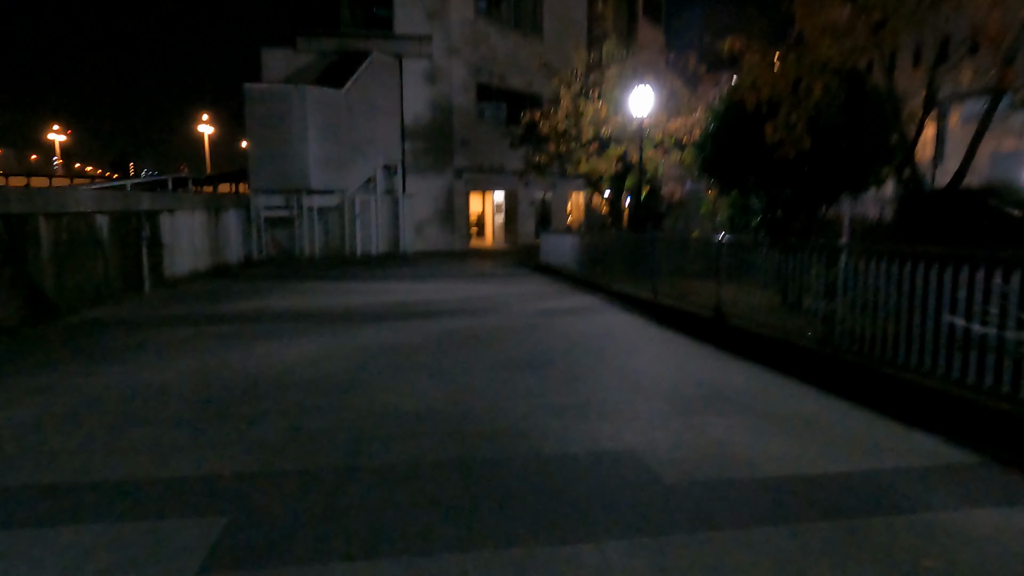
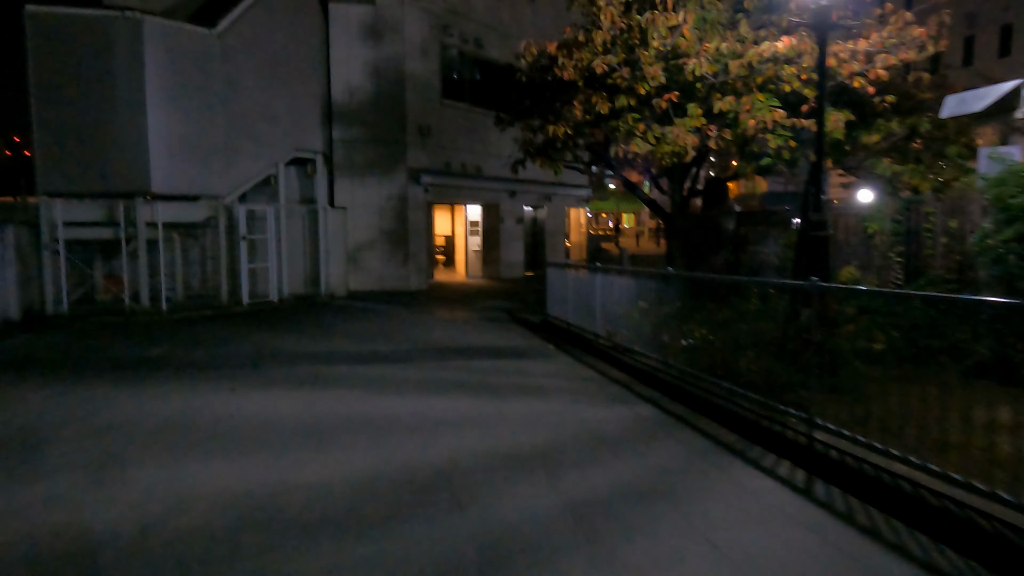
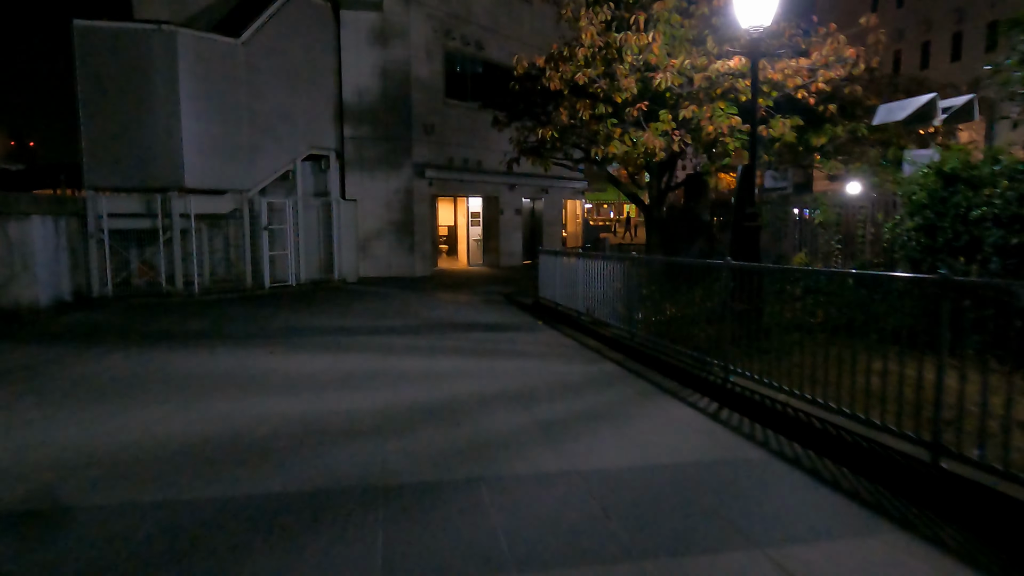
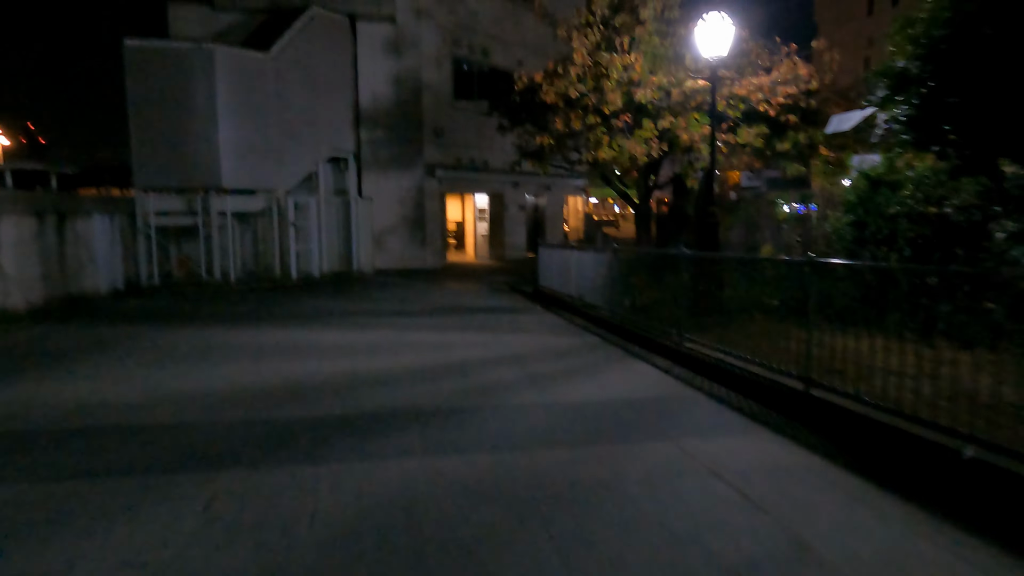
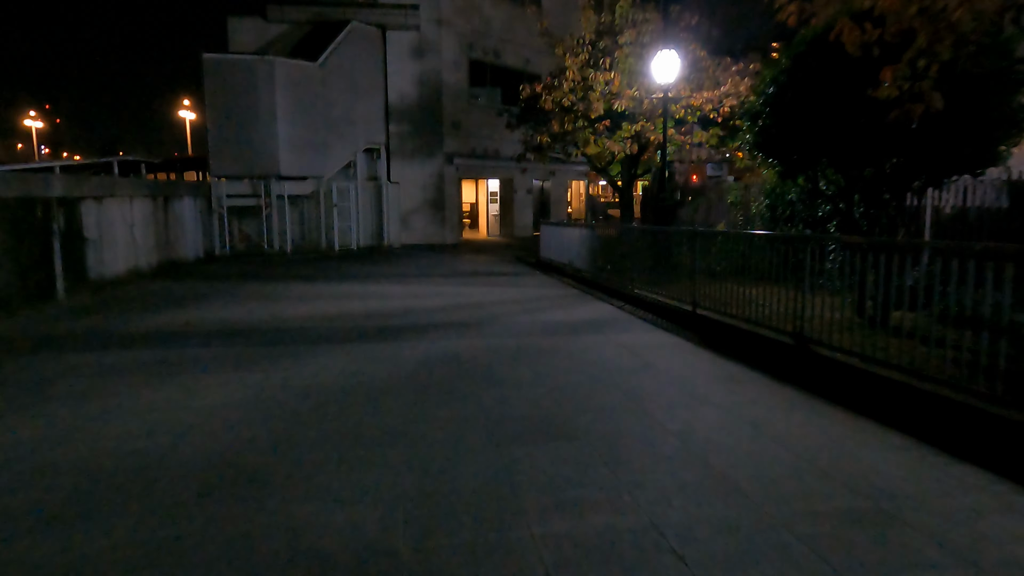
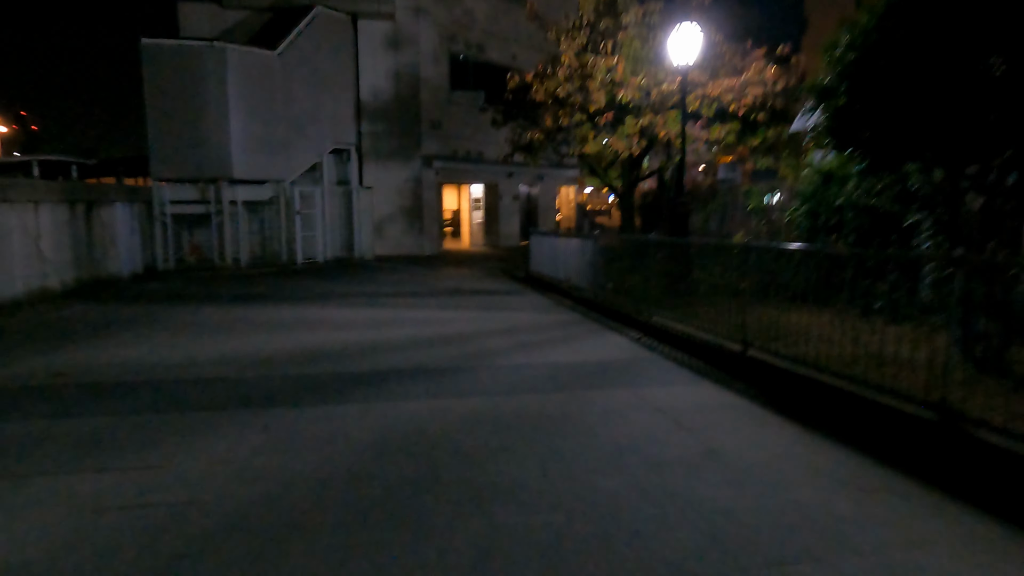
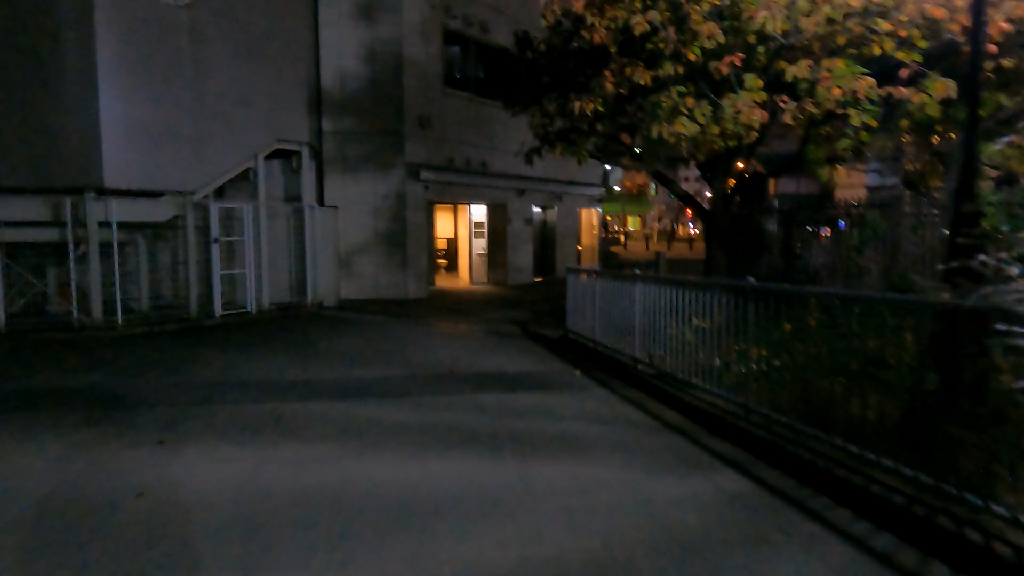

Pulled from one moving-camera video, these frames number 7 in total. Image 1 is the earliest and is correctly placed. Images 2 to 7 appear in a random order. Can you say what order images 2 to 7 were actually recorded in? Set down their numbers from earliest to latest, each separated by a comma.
5, 6, 4, 3, 2, 7
